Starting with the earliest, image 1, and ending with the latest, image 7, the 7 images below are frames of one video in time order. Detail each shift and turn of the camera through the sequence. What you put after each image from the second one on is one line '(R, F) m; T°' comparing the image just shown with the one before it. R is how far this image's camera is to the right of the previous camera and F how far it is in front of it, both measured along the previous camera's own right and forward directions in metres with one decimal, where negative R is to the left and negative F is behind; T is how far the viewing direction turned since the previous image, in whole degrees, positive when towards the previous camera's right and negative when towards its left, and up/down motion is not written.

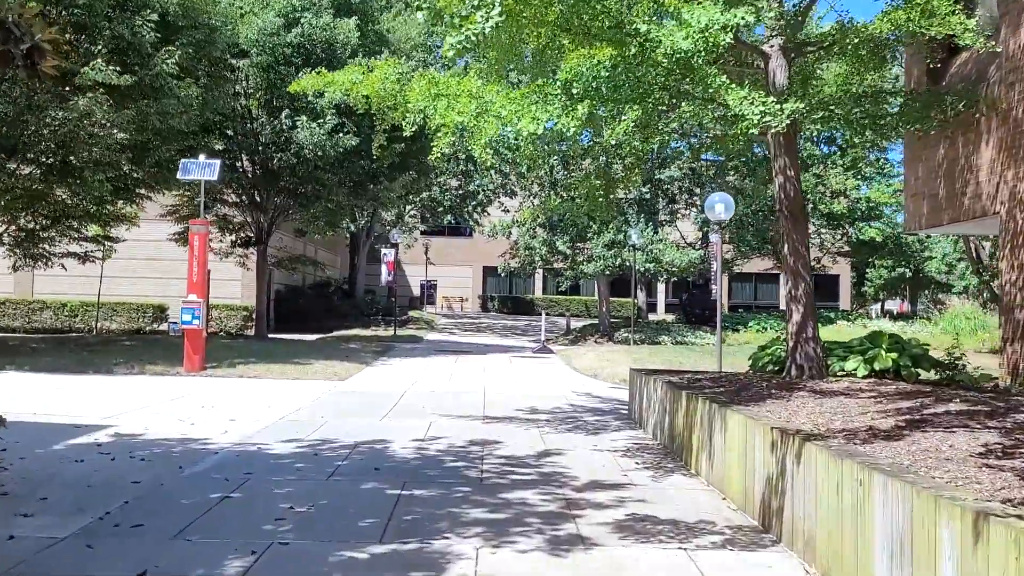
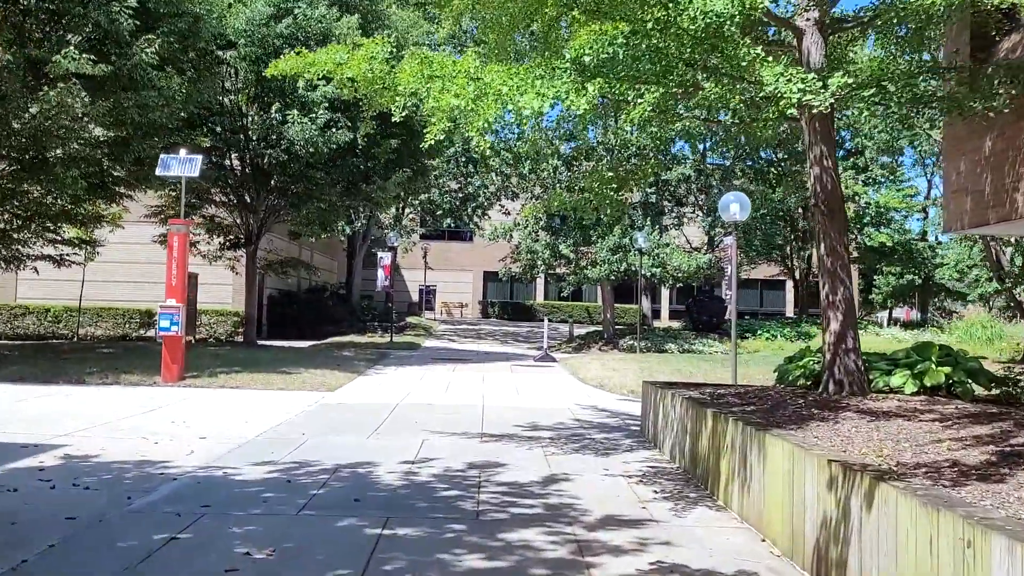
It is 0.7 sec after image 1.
(0.0, +1.0) m; 0°
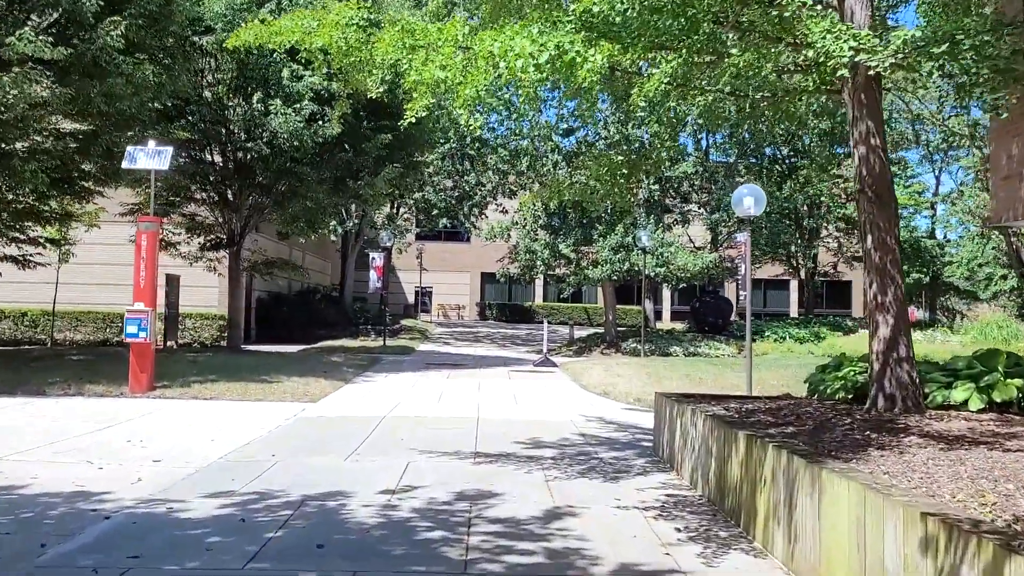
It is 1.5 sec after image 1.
(0.0, +1.1) m; 0°
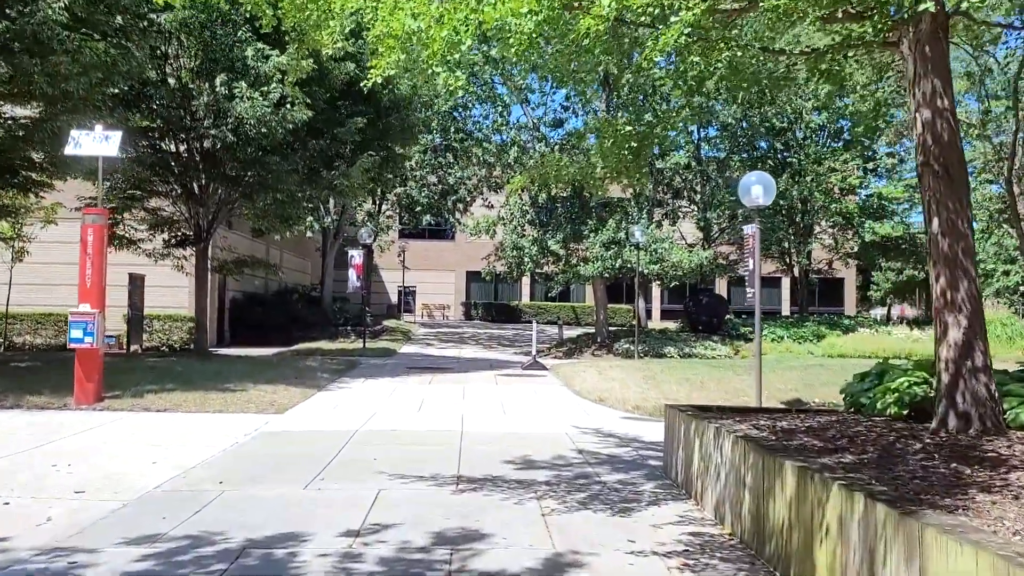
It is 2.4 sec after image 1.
(0.0, +1.3) m; +1°
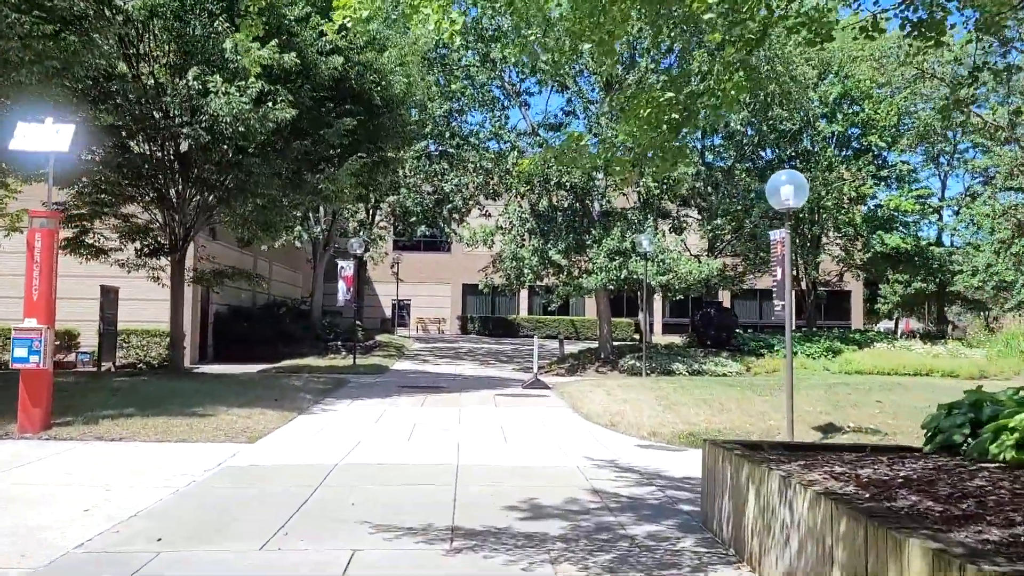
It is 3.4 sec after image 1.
(-0.1, +1.4) m; 0°
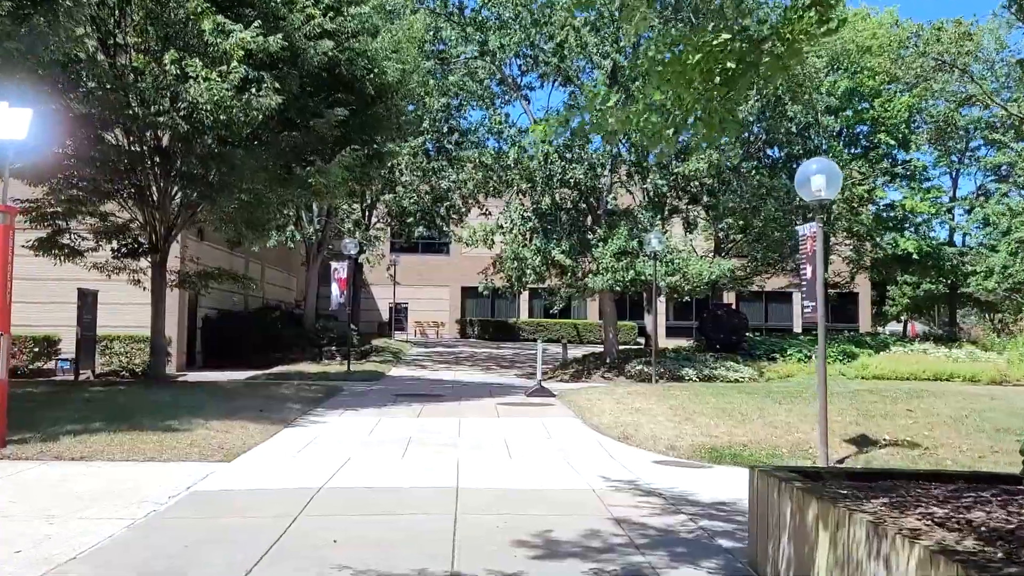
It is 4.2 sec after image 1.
(-0.1, +1.1) m; 0°
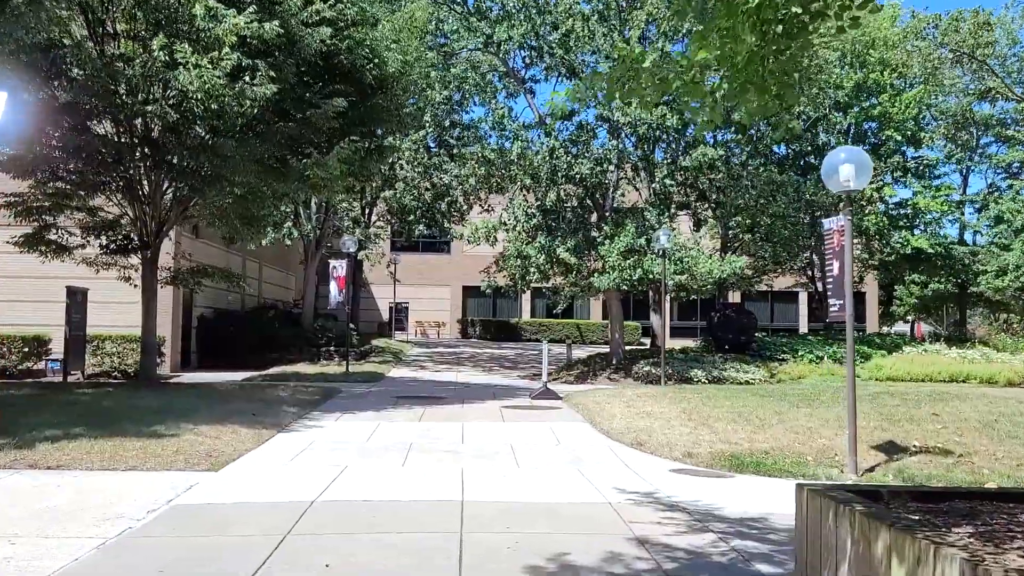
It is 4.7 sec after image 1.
(-0.1, +0.7) m; 0°
